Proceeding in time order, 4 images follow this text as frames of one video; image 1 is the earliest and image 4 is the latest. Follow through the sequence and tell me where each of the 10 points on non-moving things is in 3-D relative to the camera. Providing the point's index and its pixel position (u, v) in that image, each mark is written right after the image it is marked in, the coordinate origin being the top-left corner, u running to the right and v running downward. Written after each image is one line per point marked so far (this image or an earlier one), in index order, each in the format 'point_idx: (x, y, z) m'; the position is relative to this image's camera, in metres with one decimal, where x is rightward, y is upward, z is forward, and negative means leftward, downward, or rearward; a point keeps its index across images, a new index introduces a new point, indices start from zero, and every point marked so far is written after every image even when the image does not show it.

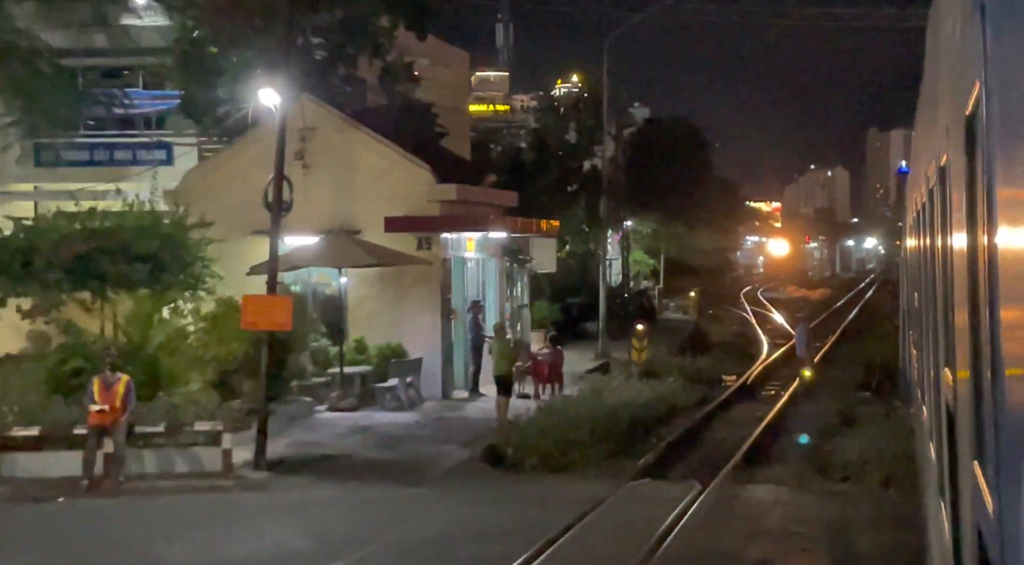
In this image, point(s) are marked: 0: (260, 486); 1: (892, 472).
0: (-2.4, -1.9, +15.1) m
1: (+4.0, -2.0, +16.8) m
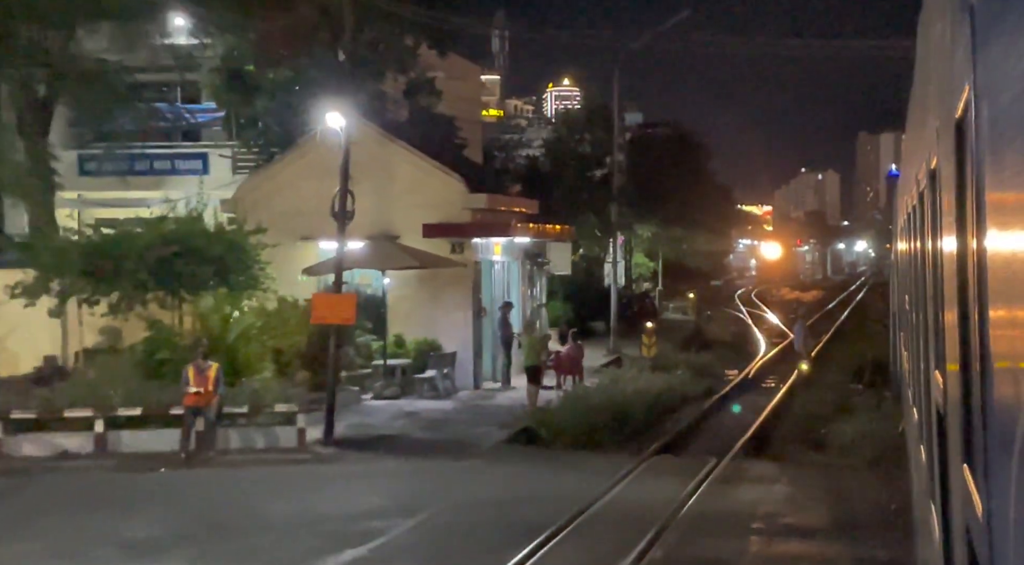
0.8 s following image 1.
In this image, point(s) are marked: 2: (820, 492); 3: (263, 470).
0: (-1.9, -1.9, +17.3) m
1: (+4.4, -1.9, +19.0) m
2: (+3.0, -2.0, +15.7) m
3: (-2.6, -1.9, +16.6) m
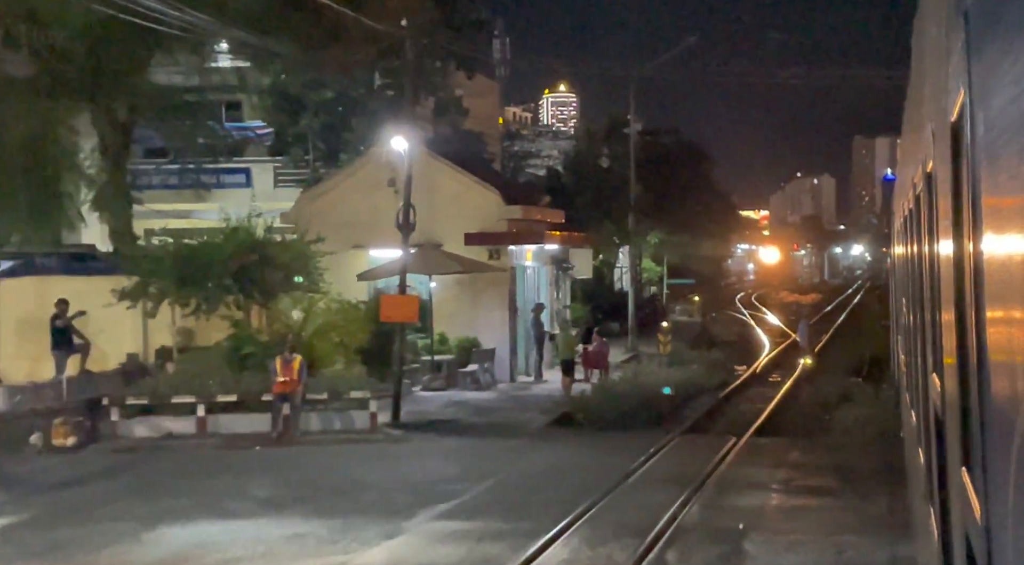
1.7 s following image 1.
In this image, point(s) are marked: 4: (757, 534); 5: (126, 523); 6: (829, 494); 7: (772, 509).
0: (-1.4, -1.9, +19.9) m
1: (+4.9, -2.0, +21.7) m
2: (+3.6, -2.0, +18.3) m
3: (-2.0, -1.9, +19.2) m
4: (+2.0, -2.1, +13.1) m
5: (-3.4, -2.1, +14.2) m
6: (+3.1, -2.0, +15.7) m
7: (+2.3, -2.0, +14.6) m
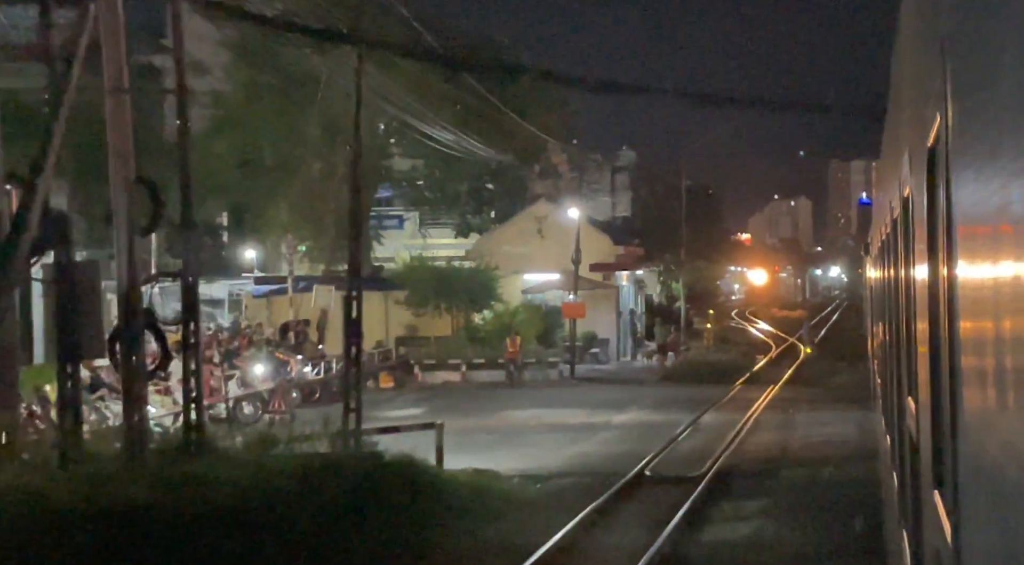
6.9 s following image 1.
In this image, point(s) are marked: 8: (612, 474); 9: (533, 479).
0: (+1.4, -2.1, +34.1) m
1: (+7.7, -2.2, +35.9) m
2: (+6.4, -2.3, +32.5) m
3: (+0.8, -2.2, +33.3) m
4: (+4.8, -2.2, +27.3) m
5: (-0.6, -2.3, +28.3) m
6: (+5.9, -2.2, +29.9) m
7: (+5.2, -2.2, +28.8) m
8: (+1.2, -2.3, +19.7) m
9: (+0.3, -2.3, +19.3) m
